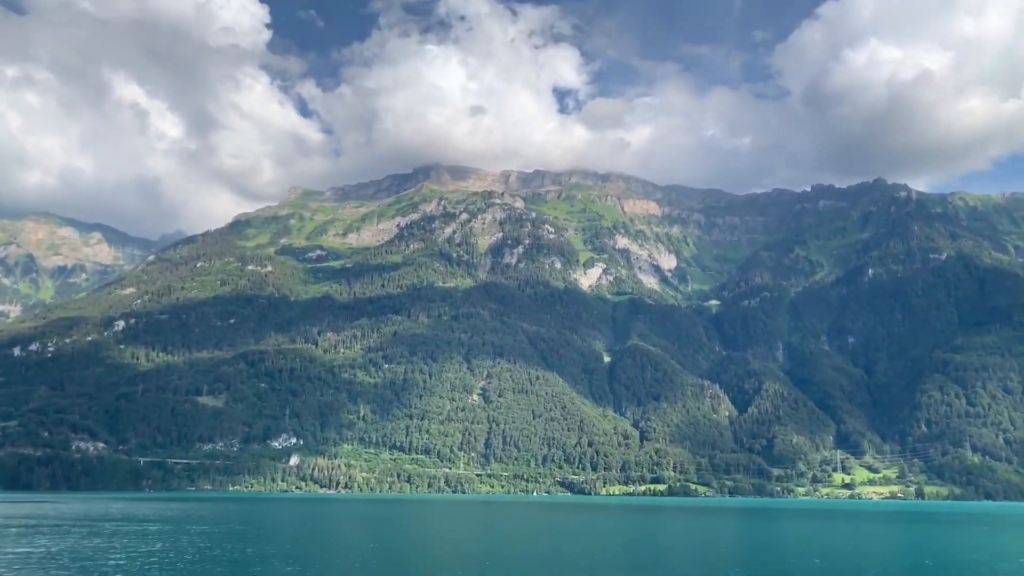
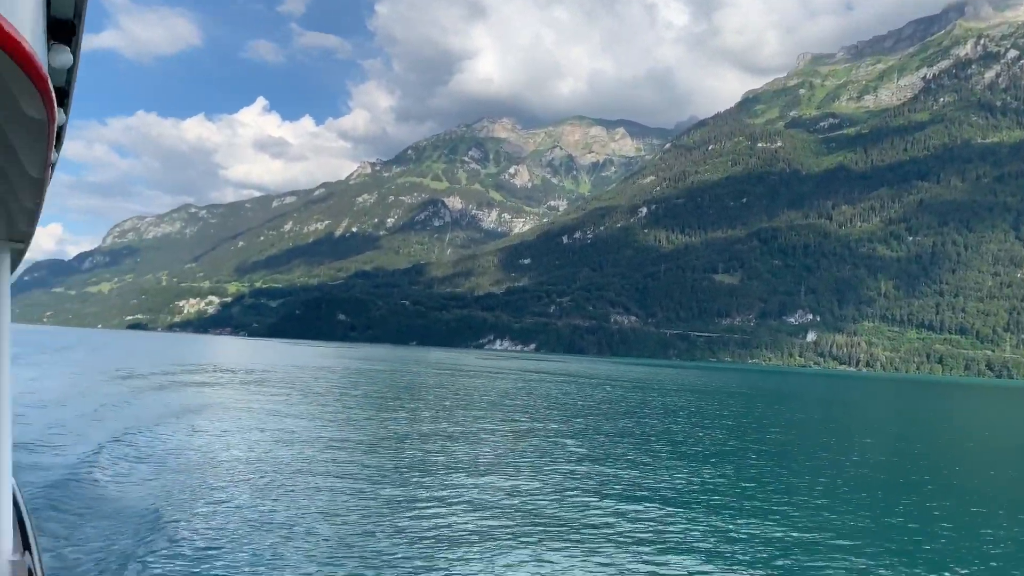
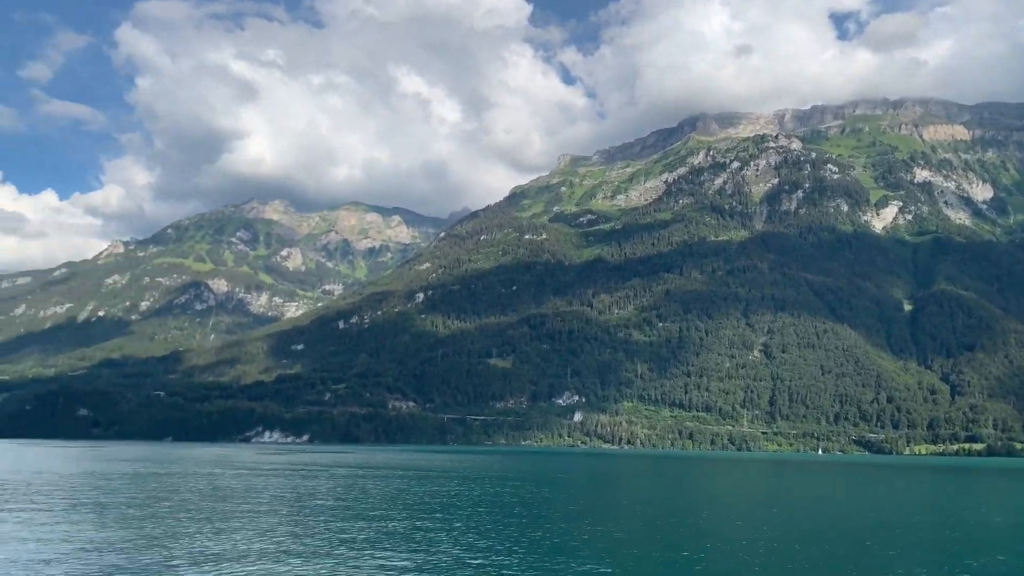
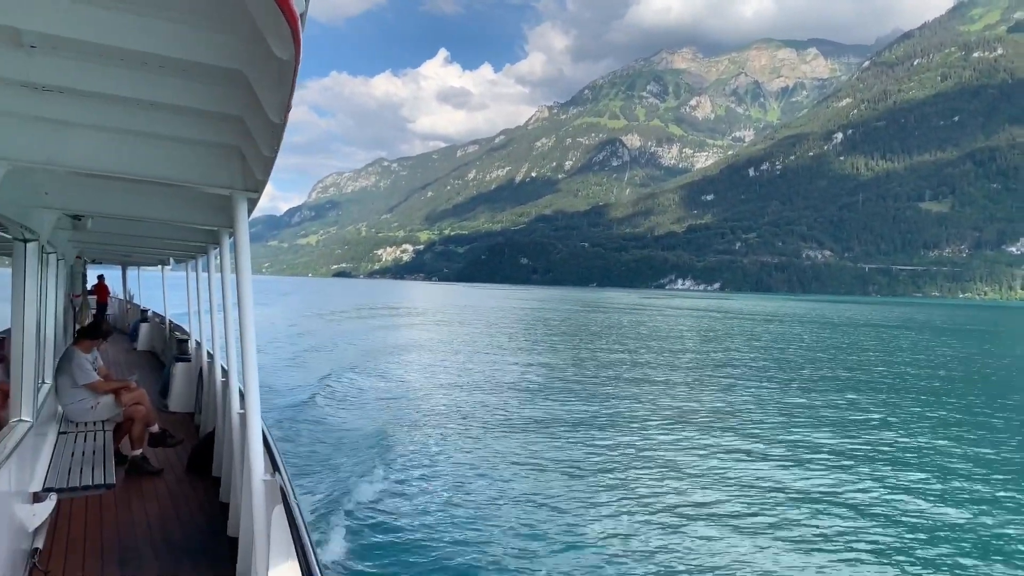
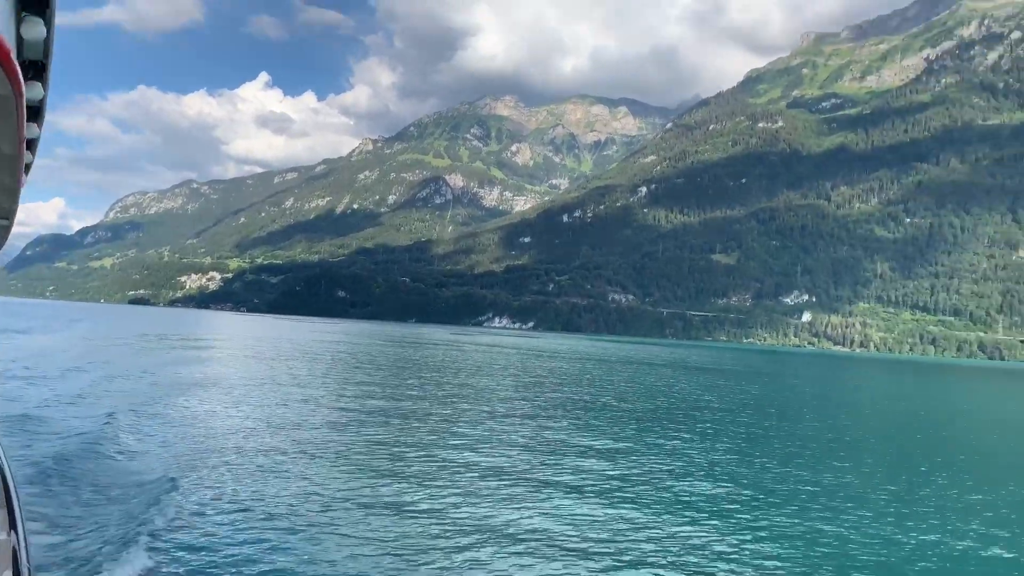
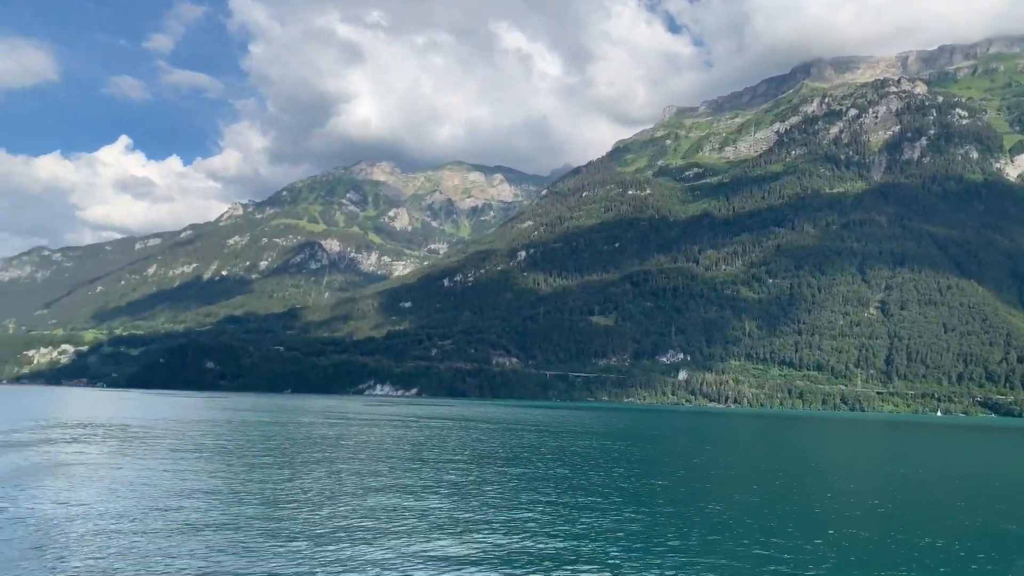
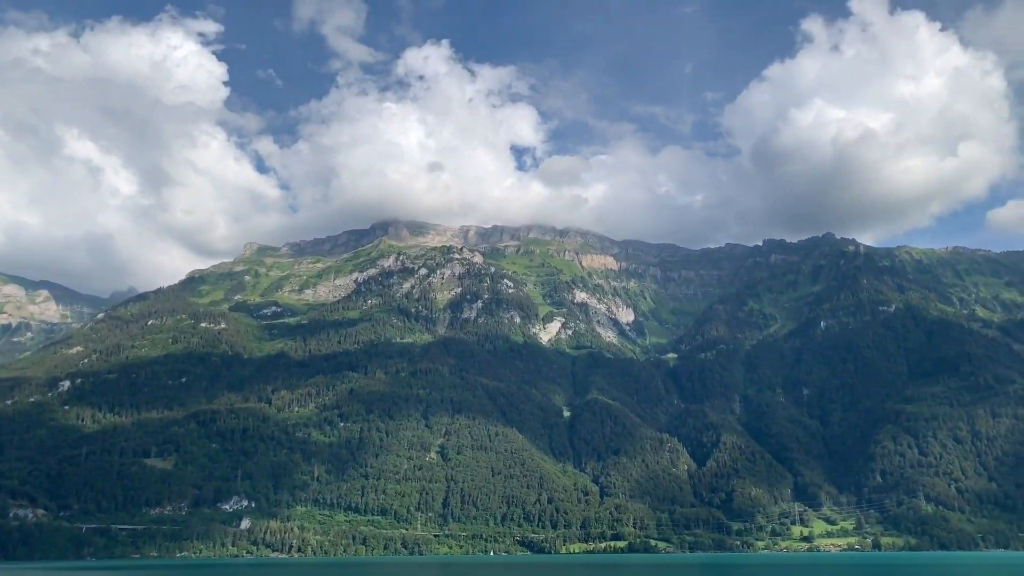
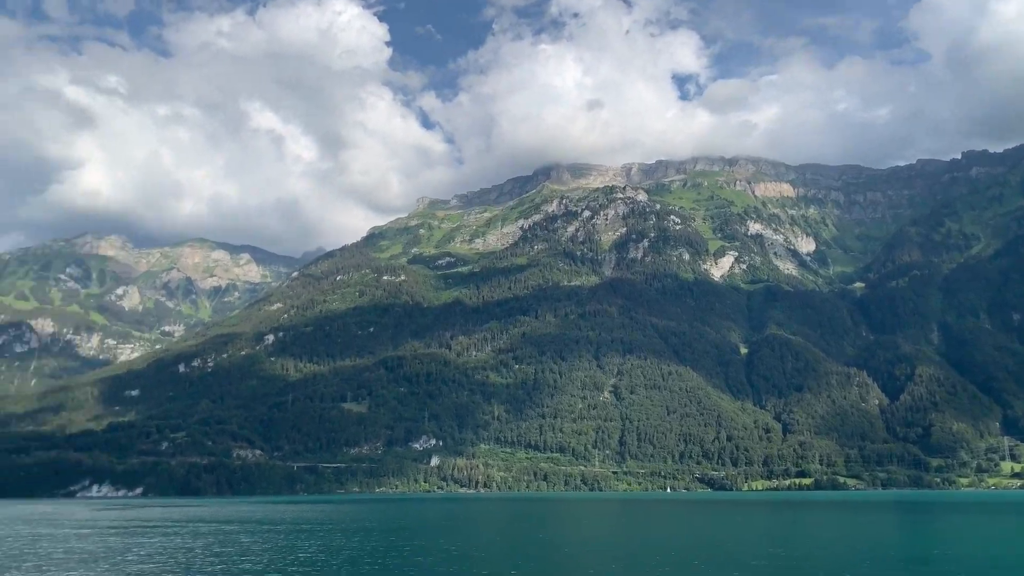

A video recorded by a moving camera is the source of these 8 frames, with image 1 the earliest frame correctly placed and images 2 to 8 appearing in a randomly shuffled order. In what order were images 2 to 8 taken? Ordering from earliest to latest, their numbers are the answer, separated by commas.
7, 8, 3, 6, 2, 4, 5
